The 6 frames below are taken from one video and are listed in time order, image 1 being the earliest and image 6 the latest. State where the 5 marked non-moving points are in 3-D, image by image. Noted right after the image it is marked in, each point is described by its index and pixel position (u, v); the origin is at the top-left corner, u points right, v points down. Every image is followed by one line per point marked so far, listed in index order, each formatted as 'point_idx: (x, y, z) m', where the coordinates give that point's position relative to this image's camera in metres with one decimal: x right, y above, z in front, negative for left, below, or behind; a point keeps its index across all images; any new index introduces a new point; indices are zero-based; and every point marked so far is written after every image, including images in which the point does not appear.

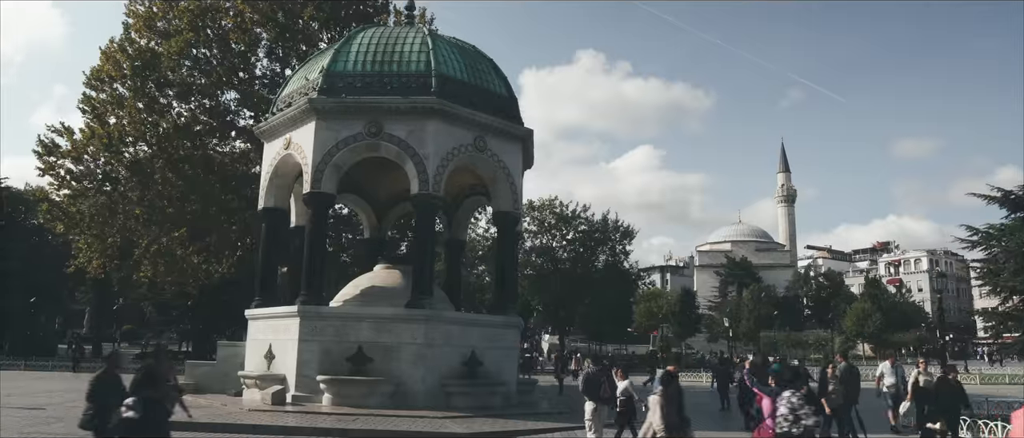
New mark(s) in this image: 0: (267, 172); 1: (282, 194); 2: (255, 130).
0: (-6.2, +1.2, +18.2) m
1: (-5.9, +0.6, +18.2) m
2: (-6.7, +2.3, +18.7) m
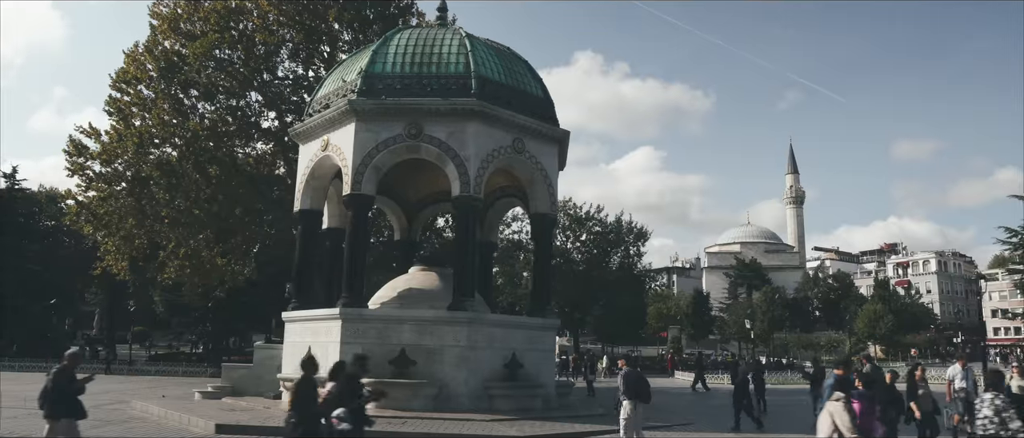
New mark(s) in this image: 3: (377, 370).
0: (-5.3, +1.1, +18.1) m
1: (-4.9, +0.6, +18.1) m
2: (-5.8, +2.3, +18.6) m
3: (-2.9, -3.3, +15.5) m
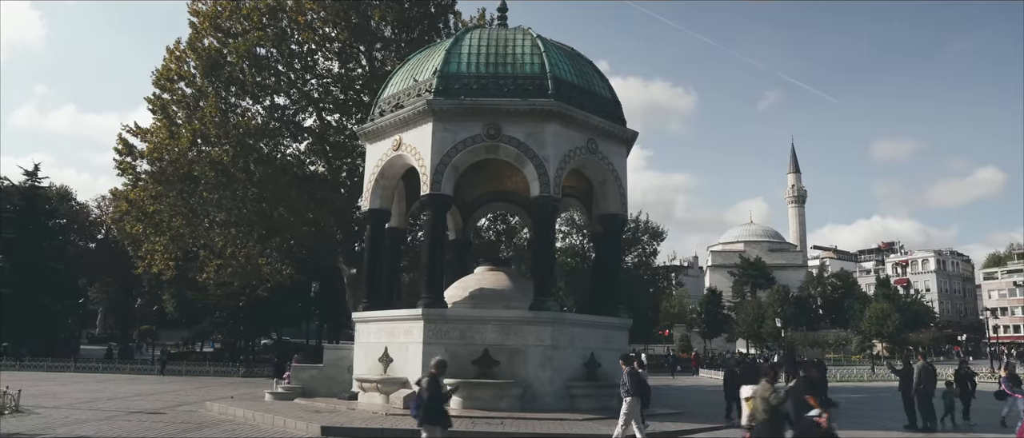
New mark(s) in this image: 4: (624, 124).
0: (-3.5, +1.1, +18.1) m
1: (-3.2, +0.6, +18.1) m
2: (-4.0, +2.3, +18.5) m
3: (-1.1, -3.3, +15.5) m
4: (+2.9, +2.5, +18.6) m
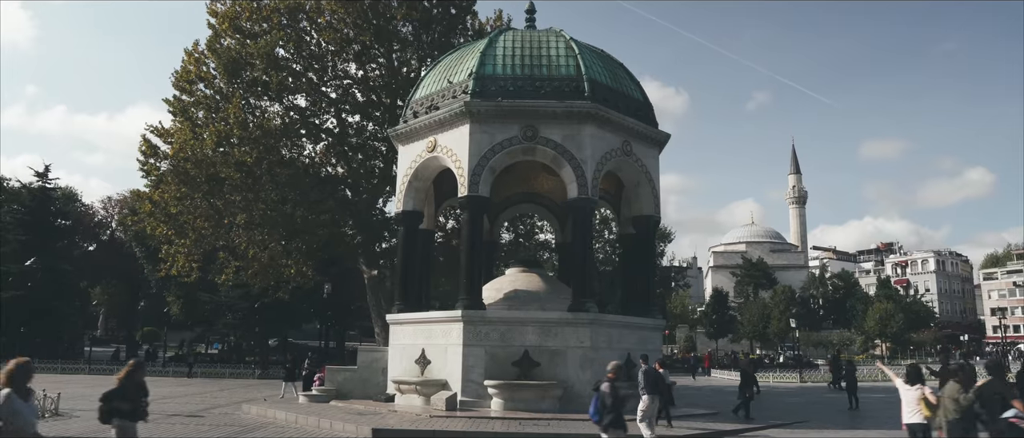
0: (-2.7, +1.1, +18.1) m
1: (-2.3, +0.5, +18.1) m
2: (-3.2, +2.2, +18.5) m
3: (-0.2, -3.3, +15.5) m
4: (+3.7, +2.4, +18.6) m
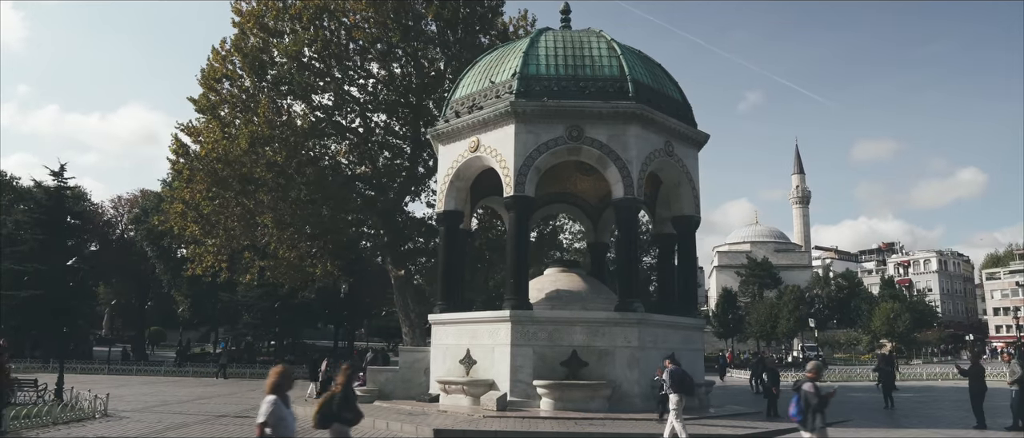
0: (-1.7, +1.1, +18.1) m
1: (-1.3, +0.5, +18.1) m
2: (-2.2, +2.2, +18.5) m
3: (+0.8, -3.3, +15.6) m
4: (+4.8, +2.4, +18.7) m
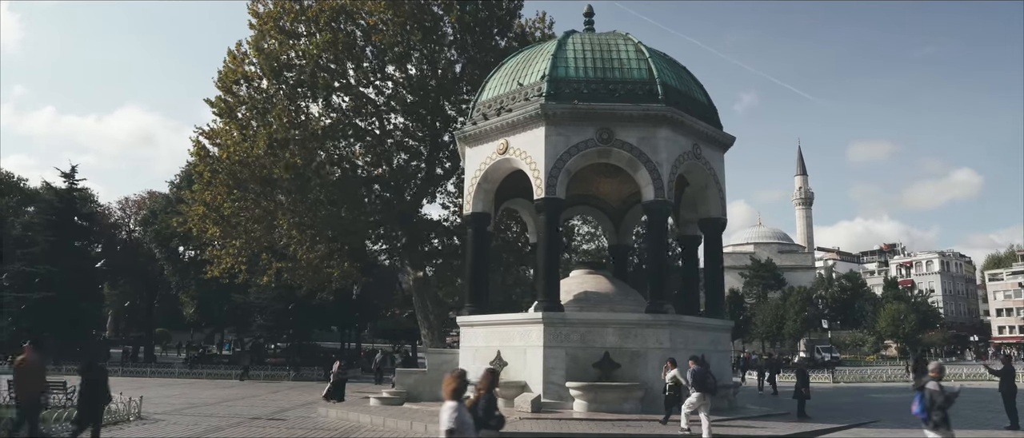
0: (-1.0, +1.1, +18.1) m
1: (-0.6, +0.5, +18.1) m
2: (-1.5, +2.2, +18.6) m
3: (+1.5, -3.4, +15.6) m
4: (+5.4, +2.4, +18.8) m
